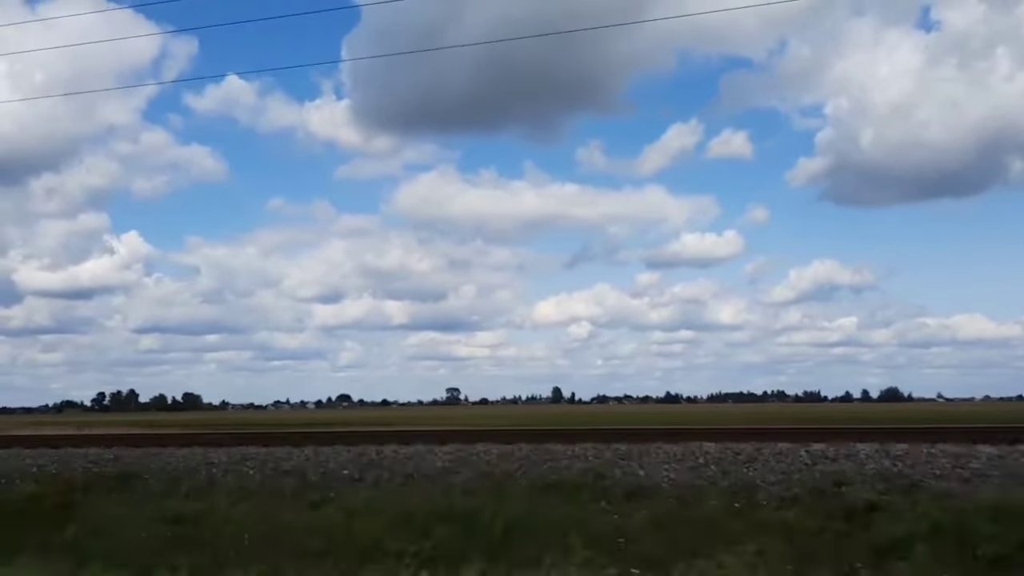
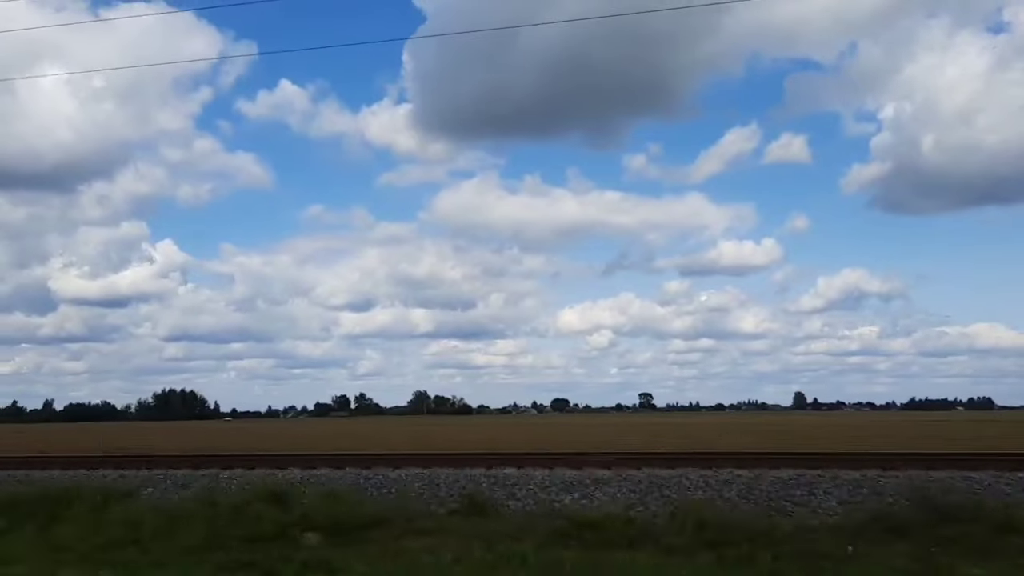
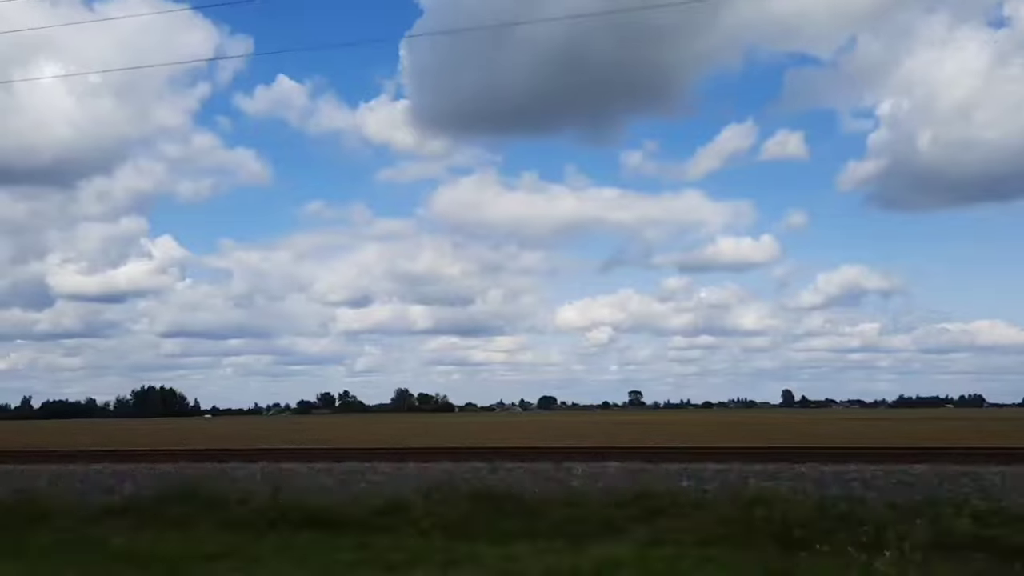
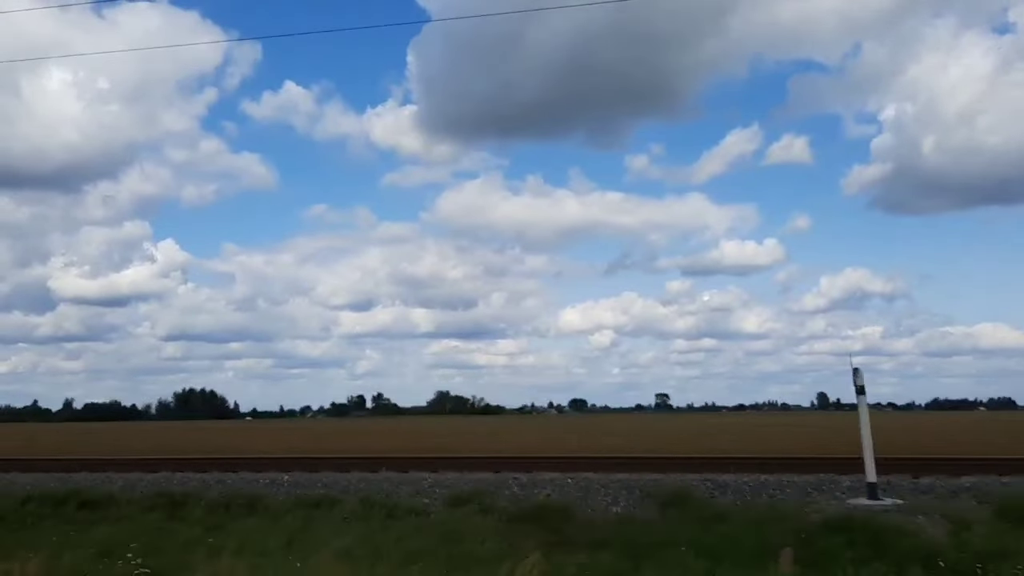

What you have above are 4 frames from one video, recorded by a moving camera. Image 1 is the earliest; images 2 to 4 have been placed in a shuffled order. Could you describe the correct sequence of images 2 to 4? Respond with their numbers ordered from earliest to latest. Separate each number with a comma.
3, 2, 4
